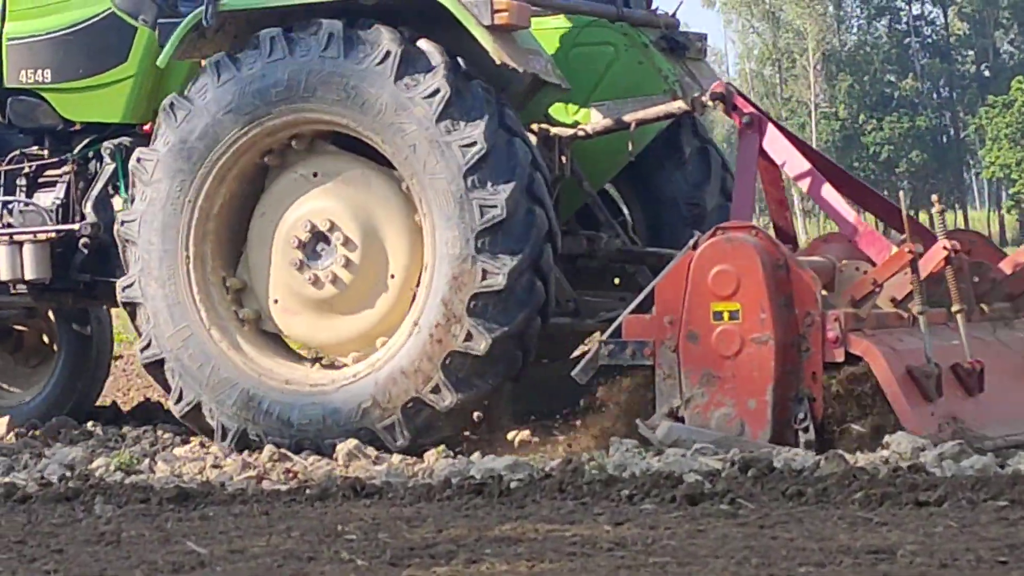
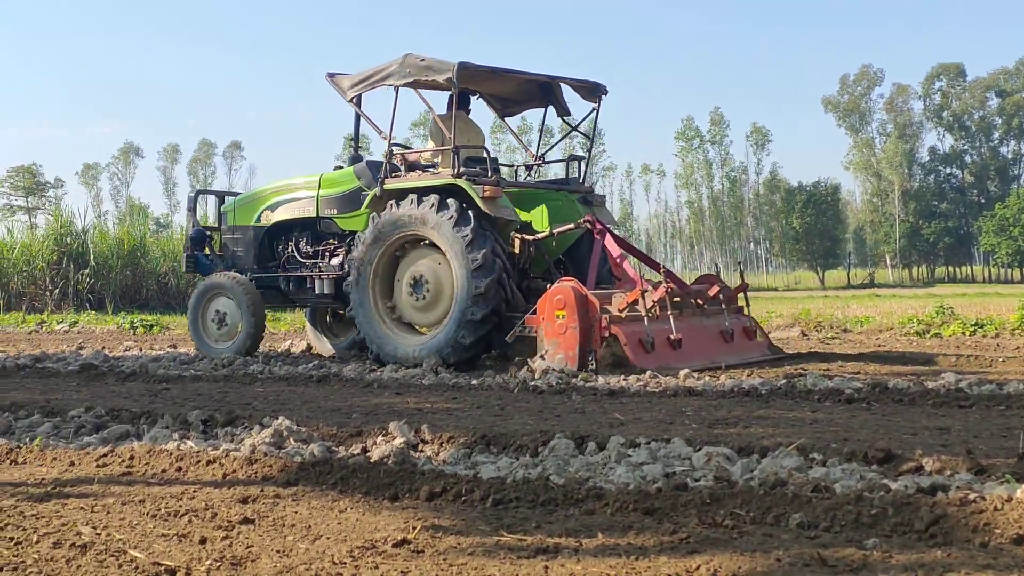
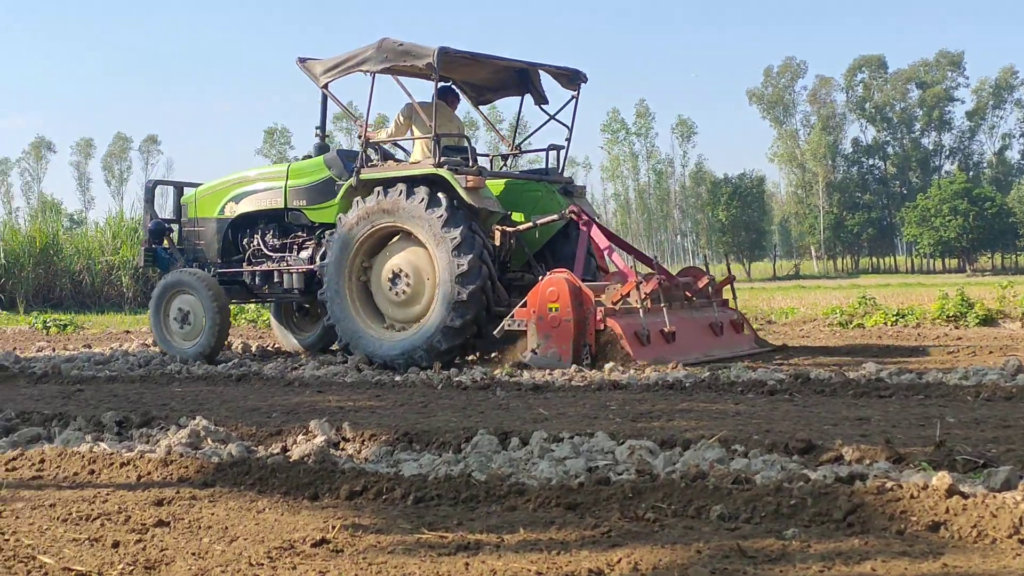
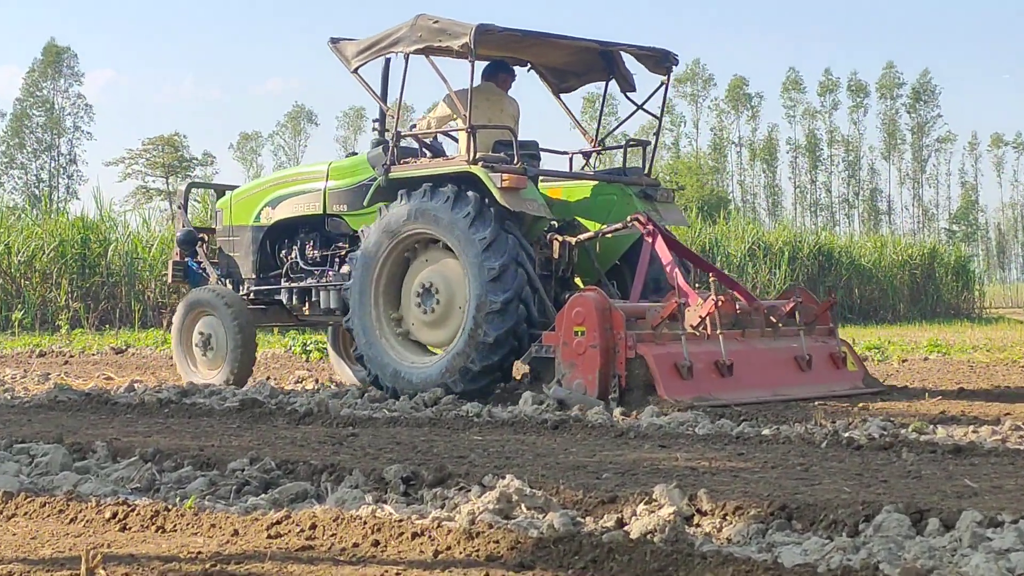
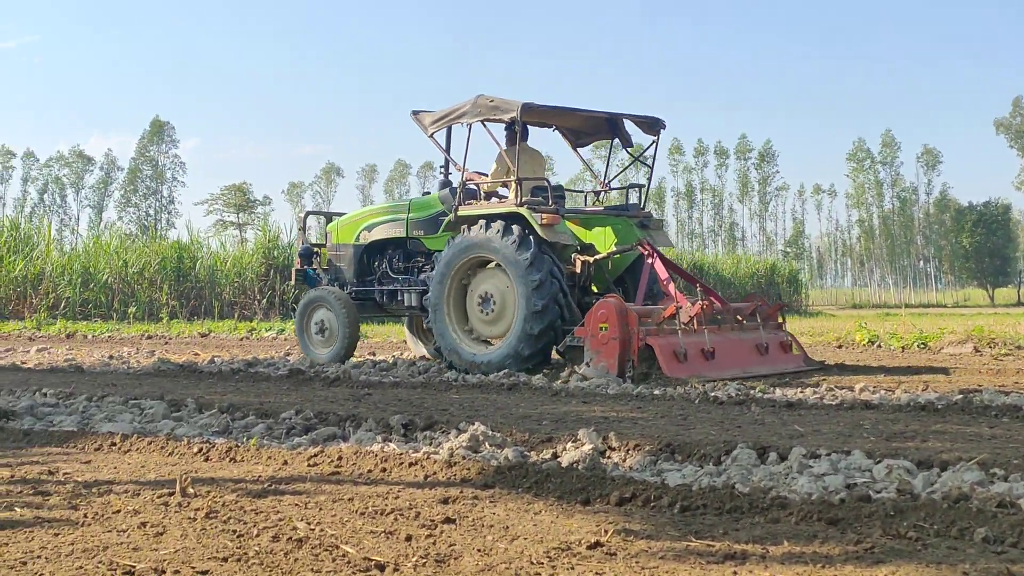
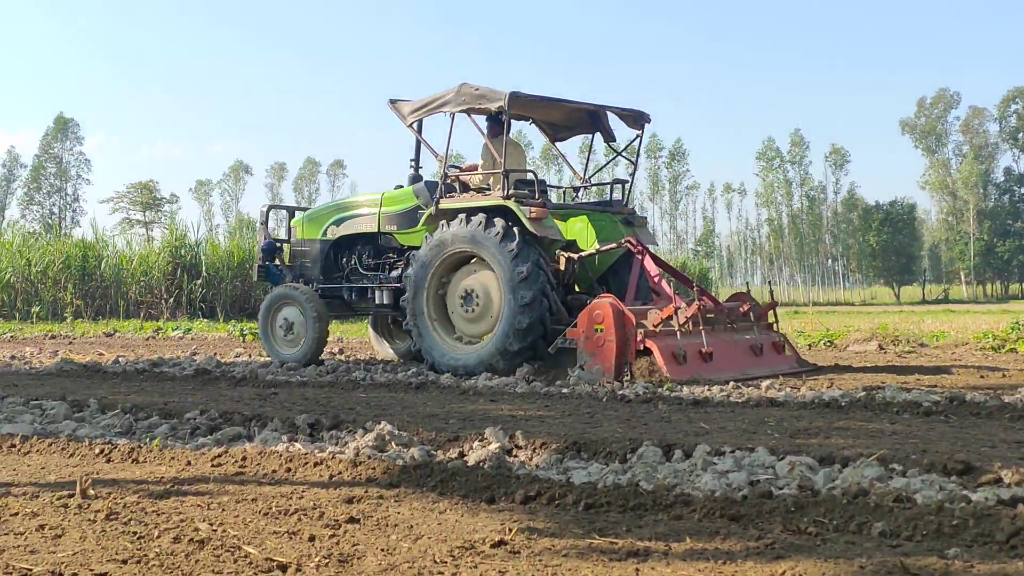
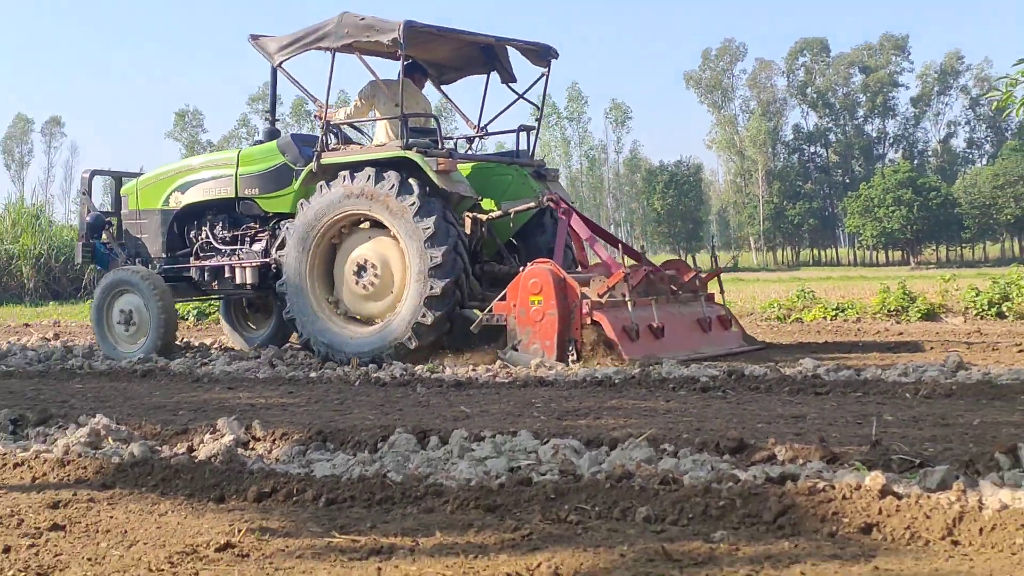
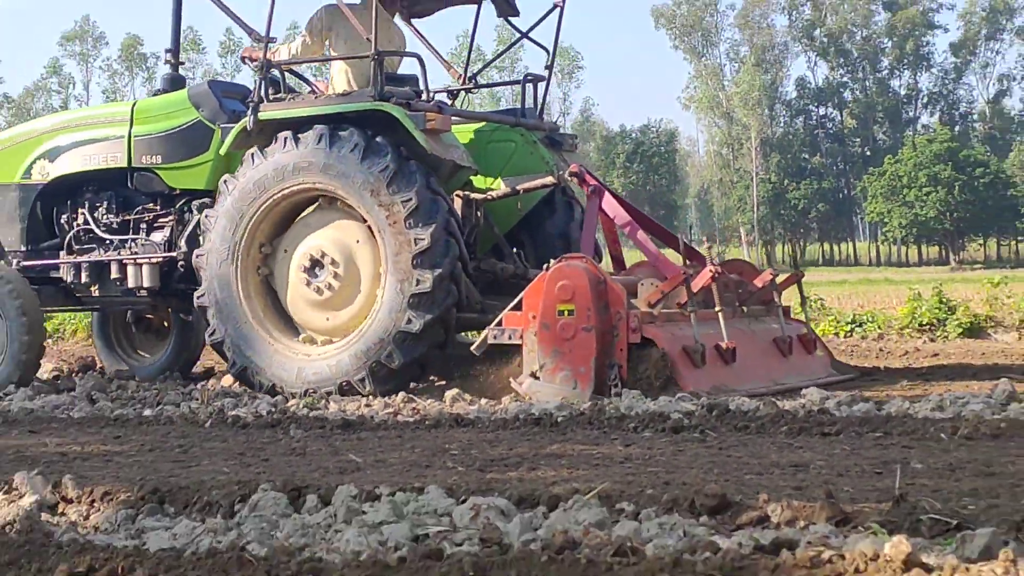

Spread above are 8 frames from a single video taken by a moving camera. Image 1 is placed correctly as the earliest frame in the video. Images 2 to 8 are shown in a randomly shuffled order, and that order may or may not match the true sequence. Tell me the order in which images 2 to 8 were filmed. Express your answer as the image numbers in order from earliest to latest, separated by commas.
8, 7, 3, 2, 6, 5, 4
